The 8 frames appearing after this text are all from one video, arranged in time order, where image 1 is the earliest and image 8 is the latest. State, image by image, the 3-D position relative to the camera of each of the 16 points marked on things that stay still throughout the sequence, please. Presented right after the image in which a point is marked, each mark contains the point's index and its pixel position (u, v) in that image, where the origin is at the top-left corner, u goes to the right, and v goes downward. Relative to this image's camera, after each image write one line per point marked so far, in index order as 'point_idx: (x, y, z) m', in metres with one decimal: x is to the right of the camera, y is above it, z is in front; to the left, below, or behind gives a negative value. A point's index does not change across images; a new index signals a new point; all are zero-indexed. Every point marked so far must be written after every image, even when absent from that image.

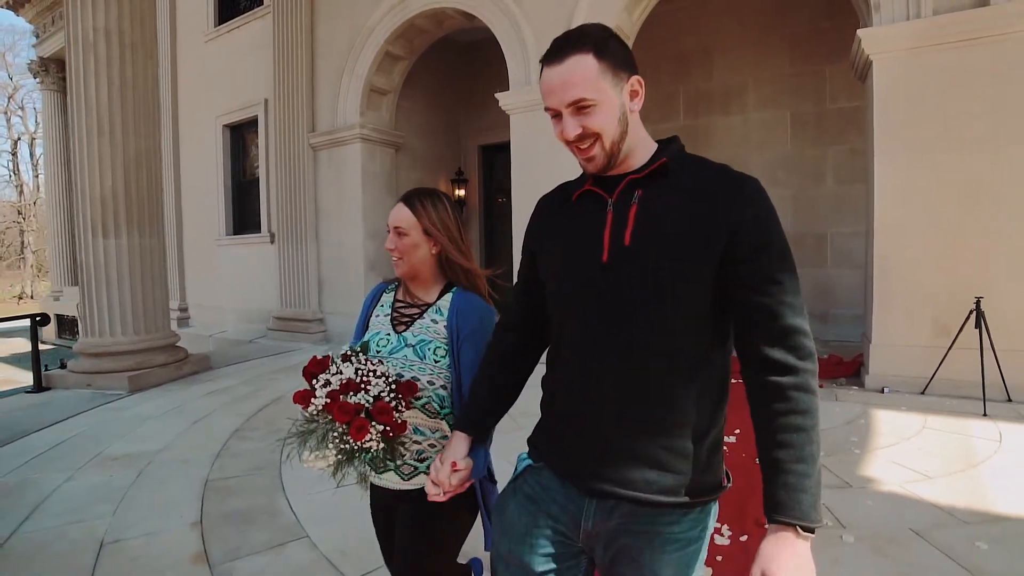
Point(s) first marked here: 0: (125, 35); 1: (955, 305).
0: (-4.7, +3.1, +6.7) m
1: (+4.2, -0.1, +5.3) m
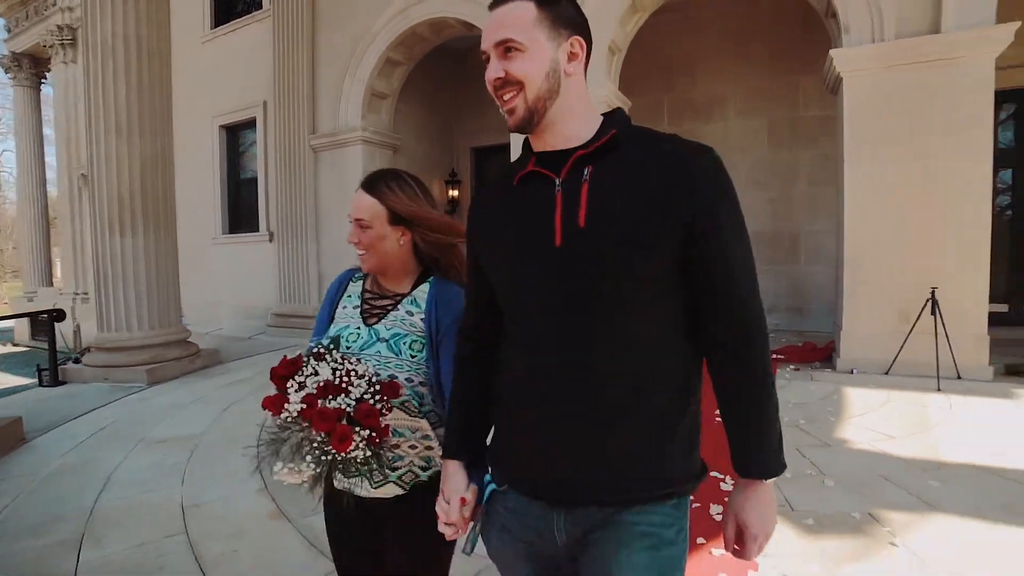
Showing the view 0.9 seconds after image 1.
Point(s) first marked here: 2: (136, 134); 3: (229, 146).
0: (-4.6, +3.1, +6.9) m
1: (+4.3, -0.1, +6.0) m
2: (-4.7, +1.9, +6.9) m
3: (-5.9, +3.0, +11.7) m
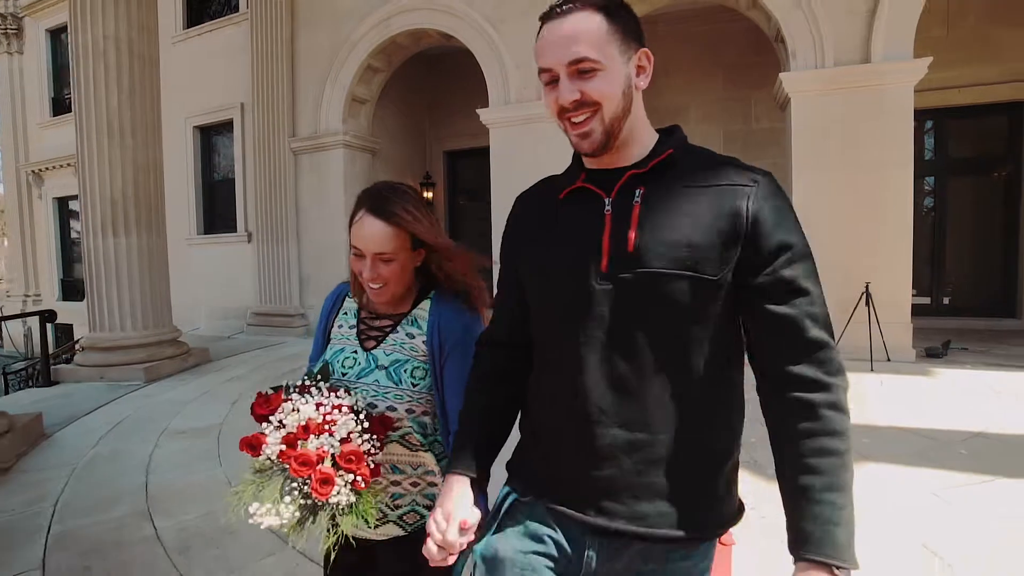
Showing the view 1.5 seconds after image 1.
0: (-4.8, +3.1, +7.1) m
1: (+4.1, 0.0, +6.9) m
2: (-4.9, +1.9, +7.1) m
3: (-6.4, +3.0, +11.8) m
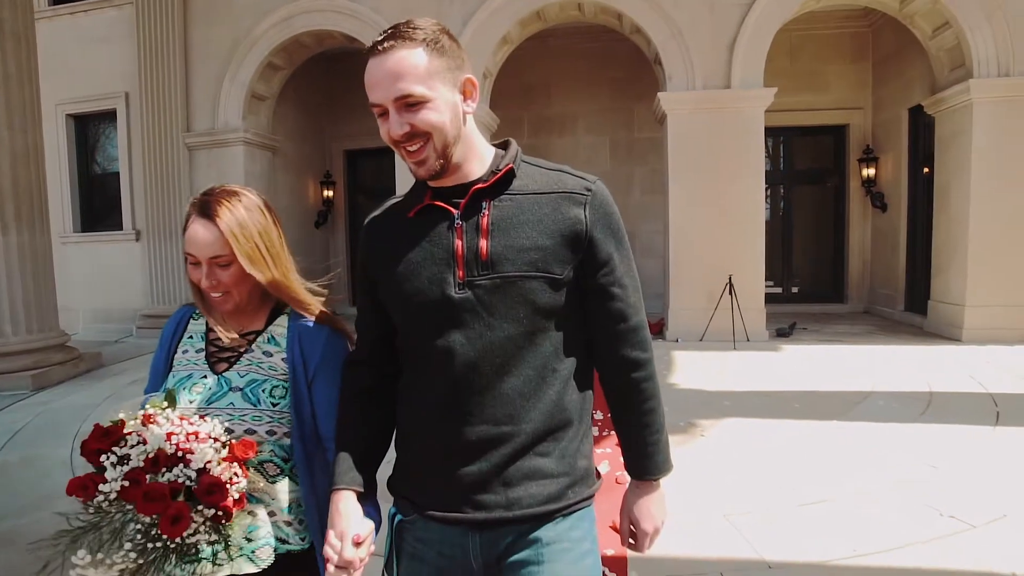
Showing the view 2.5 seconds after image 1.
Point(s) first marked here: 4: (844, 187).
0: (-6.0, +3.1, +6.6) m
1: (+2.9, +0.1, +8.0) m
2: (-6.0, +1.9, +6.6) m
3: (-8.4, +2.9, +11.0) m
4: (+6.7, +2.0, +11.4) m
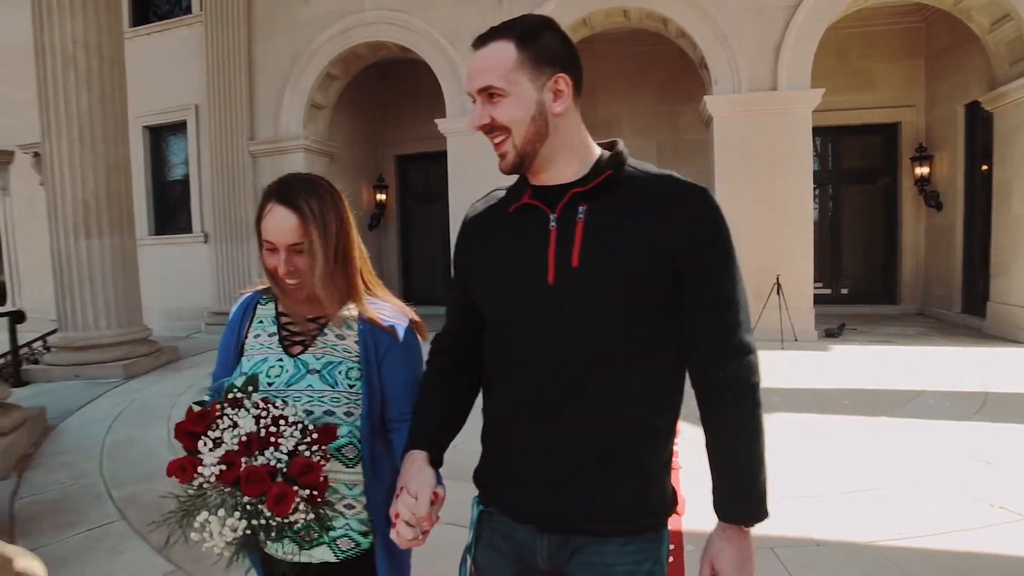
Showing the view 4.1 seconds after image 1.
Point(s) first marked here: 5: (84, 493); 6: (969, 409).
0: (-5.3, +3.1, +7.3) m
1: (+3.6, +0.1, +8.1) m
2: (-5.4, +1.9, +7.3) m
3: (-7.5, +3.0, +11.8) m
4: (+7.7, +2.0, +11.2) m
5: (-2.9, -1.4, +3.8) m
6: (+3.9, -1.0, +4.9) m
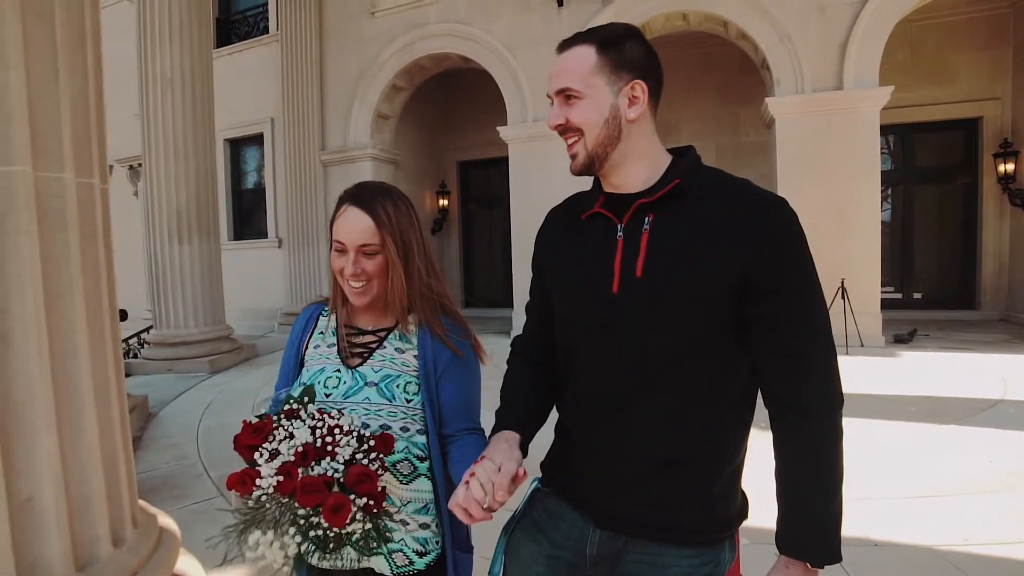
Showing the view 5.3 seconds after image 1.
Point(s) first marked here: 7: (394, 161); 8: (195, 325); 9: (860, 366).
0: (-4.5, +3.1, +8.0) m
1: (+4.4, 0.0, +7.9) m
2: (-4.6, +1.9, +8.0) m
3: (-6.3, +2.9, +12.6) m
4: (+8.8, +1.9, +10.6) m
5: (-2.5, -1.4, +4.3) m
6: (+4.4, -1.1, +4.6) m
7: (-2.3, +2.5, +11.2) m
8: (-4.6, -0.5, +8.1) m
9: (+4.0, -0.9, +6.5) m
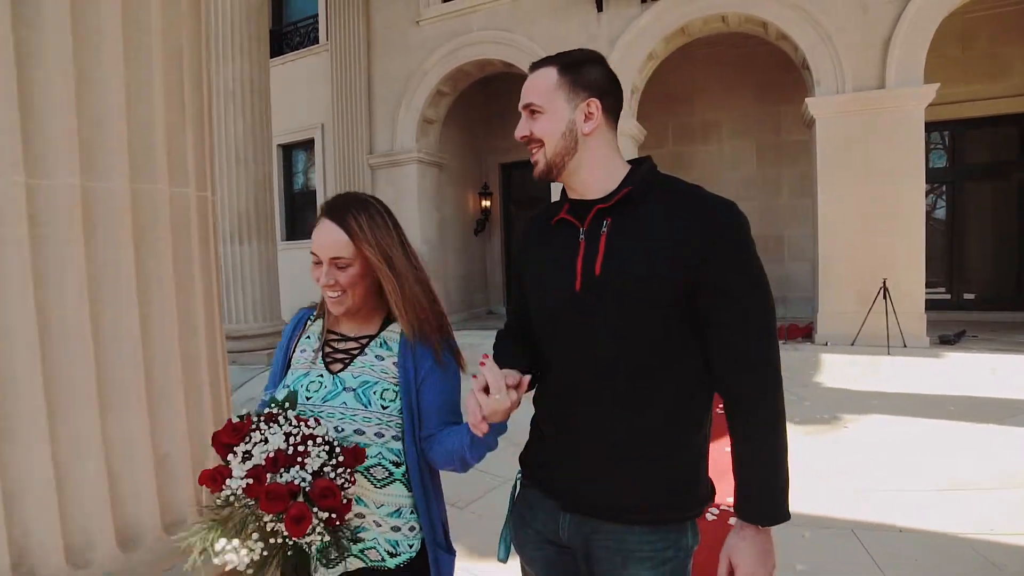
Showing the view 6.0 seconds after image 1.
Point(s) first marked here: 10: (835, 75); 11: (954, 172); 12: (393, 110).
0: (-3.9, +3.1, +8.5) m
1: (+5.0, 0.0, +7.8) m
2: (-4.0, +1.9, +8.5) m
3: (-5.3, +3.0, +13.3) m
4: (+9.5, +1.9, +10.3) m
5: (-2.1, -1.4, +4.7) m
6: (+4.8, -1.1, +4.6) m
7: (-1.5, +2.6, +11.6) m
8: (-4.0, -0.5, +8.7) m
9: (+4.5, -0.9, +6.4) m
10: (+4.5, +3.0, +7.9) m
11: (+8.5, +2.2, +10.8) m
12: (-2.4, +3.5, +11.2) m
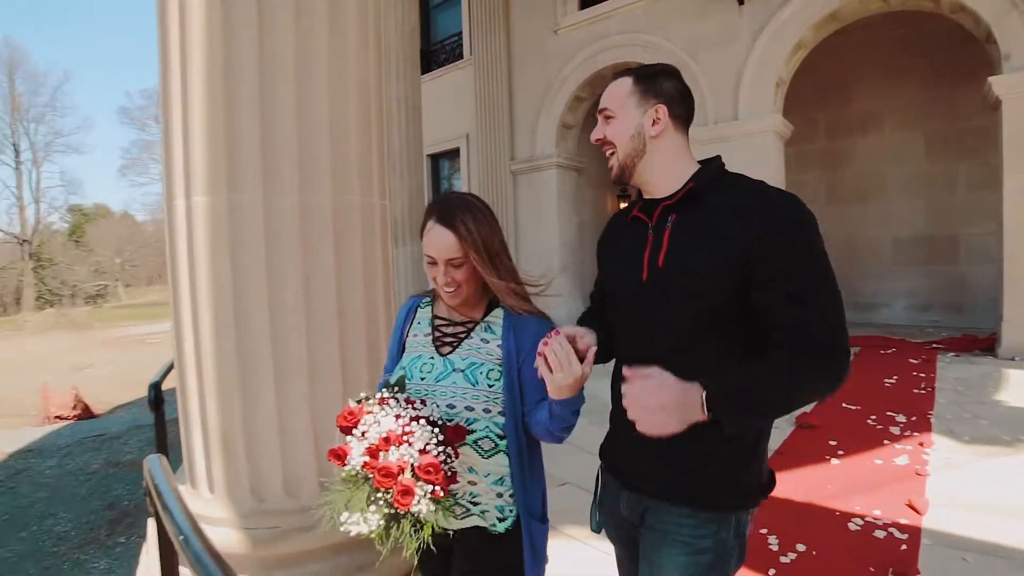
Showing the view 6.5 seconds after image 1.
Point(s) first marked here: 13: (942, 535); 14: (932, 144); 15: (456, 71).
0: (-1.8, +3.1, +9.4) m
1: (+6.7, 0.0, +6.7) m
2: (-1.8, +2.0, +9.4) m
3: (-2.0, +3.0, +14.4) m
4: (+11.7, +1.8, +8.0) m
5: (-1.0, -1.3, +5.2) m
6: (+5.7, -1.2, +3.6) m
7: (+1.3, +2.5, +11.9) m
8: (-1.8, -0.5, +9.6) m
9: (+5.9, -1.0, +5.4) m
10: (+6.3, +2.9, +6.8) m
11: (+10.8, +2.1, +8.7) m
12: (+0.4, +3.5, +11.7) m
13: (+2.4, -1.4, +3.1) m
14: (+7.4, +2.6, +9.9) m
15: (-1.4, +5.1, +13.4) m
